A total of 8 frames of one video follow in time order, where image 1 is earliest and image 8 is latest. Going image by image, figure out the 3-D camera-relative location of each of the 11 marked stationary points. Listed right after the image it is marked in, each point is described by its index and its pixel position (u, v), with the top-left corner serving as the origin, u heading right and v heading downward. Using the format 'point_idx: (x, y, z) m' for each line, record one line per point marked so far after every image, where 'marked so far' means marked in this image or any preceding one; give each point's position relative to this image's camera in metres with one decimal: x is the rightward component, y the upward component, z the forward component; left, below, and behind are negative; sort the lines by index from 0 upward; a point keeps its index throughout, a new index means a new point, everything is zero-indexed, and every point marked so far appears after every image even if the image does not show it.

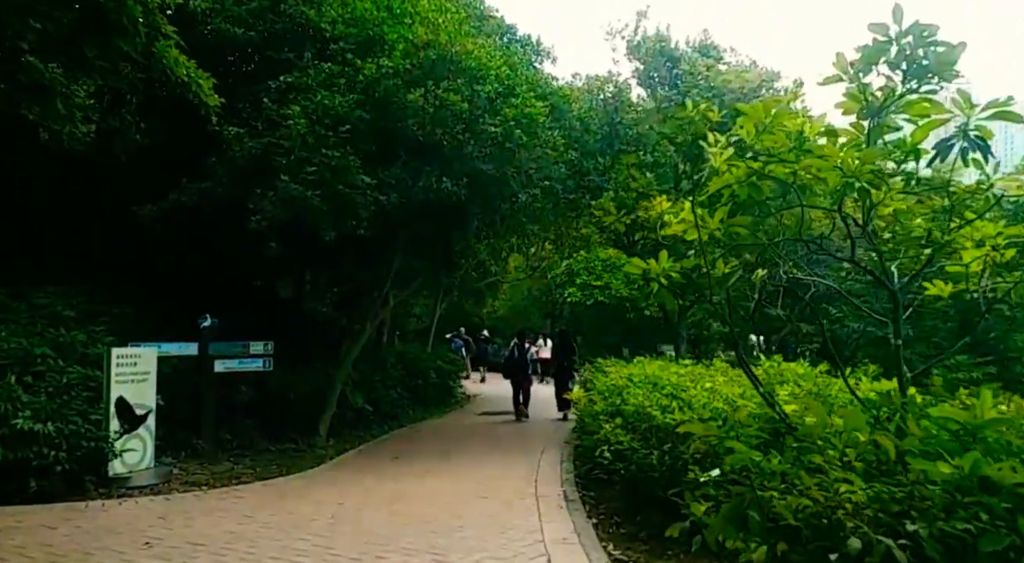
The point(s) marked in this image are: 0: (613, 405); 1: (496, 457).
0: (+1.0, -1.2, +7.9) m
1: (-0.2, -2.3, +11.0) m
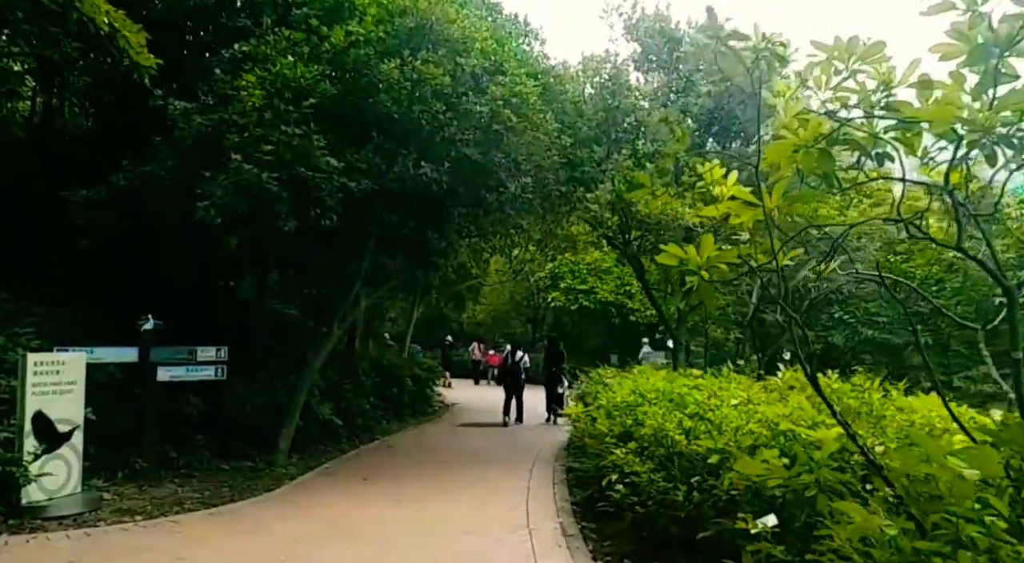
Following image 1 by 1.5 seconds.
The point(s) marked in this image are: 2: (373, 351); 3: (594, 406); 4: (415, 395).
0: (+0.9, -1.1, +6.7) m
1: (-0.4, -2.3, +9.7) m
2: (-3.0, -1.5, +18.0) m
3: (+0.8, -1.2, +8.1) m
4: (-2.0, -2.4, +17.6) m
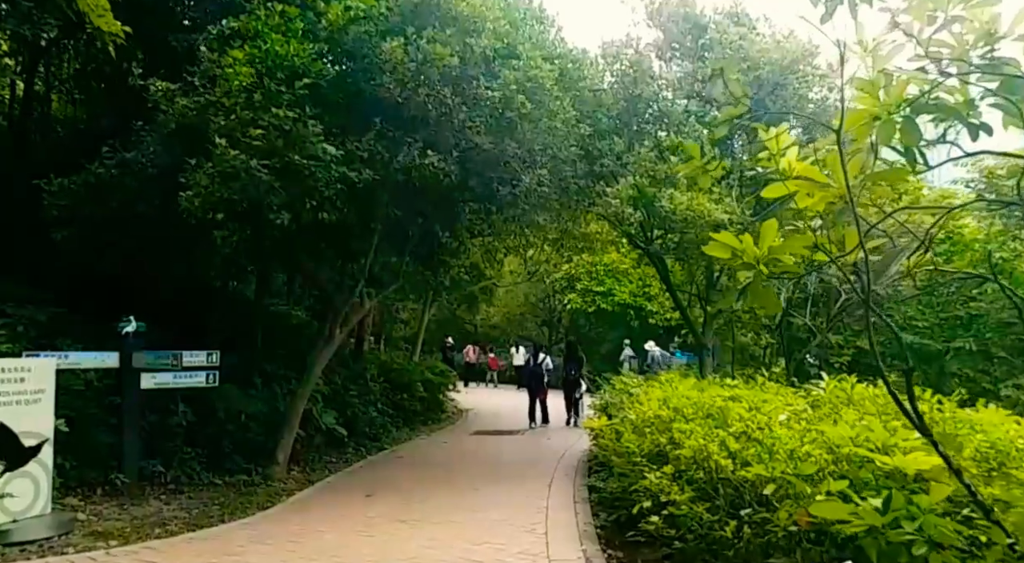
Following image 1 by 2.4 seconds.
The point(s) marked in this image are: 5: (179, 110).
0: (+1.0, -1.1, +5.8) m
1: (-0.2, -2.3, +8.9) m
2: (-2.7, -1.5, +17.2) m
3: (+1.0, -1.2, +7.3) m
4: (-1.8, -2.4, +16.8) m
5: (-3.5, +1.8, +8.7) m
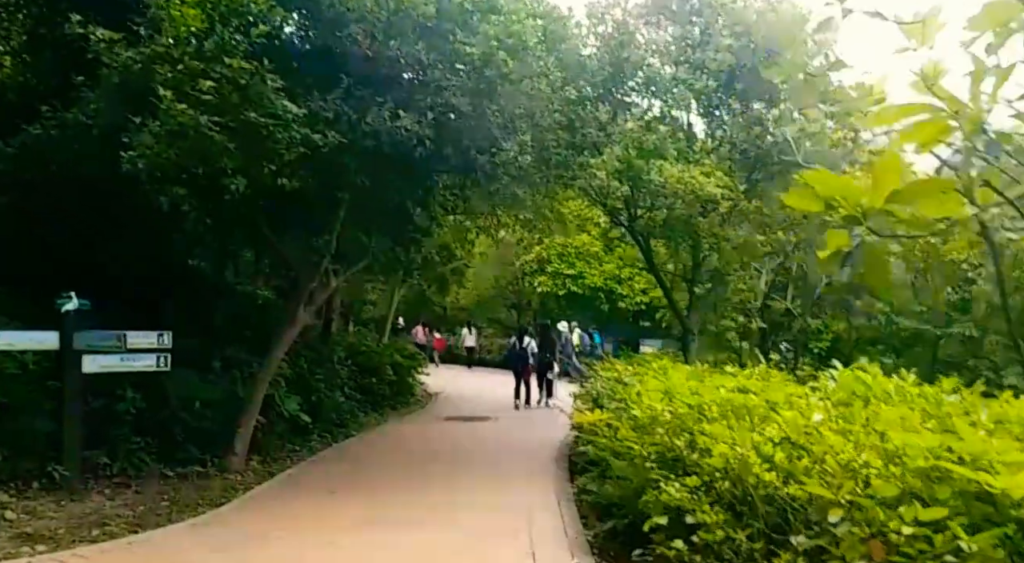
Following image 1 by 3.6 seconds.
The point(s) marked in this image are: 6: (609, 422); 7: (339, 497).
0: (+0.9, -1.0, +5.2) m
1: (-0.4, -2.0, +8.2) m
2: (-3.2, -1.1, +16.3) m
3: (+0.8, -1.0, +6.6) m
4: (-2.3, -2.0, +16.0) m
5: (-3.6, +2.0, +7.8) m
6: (+0.8, -1.1, +6.5) m
7: (-1.6, -2.0, +7.9) m
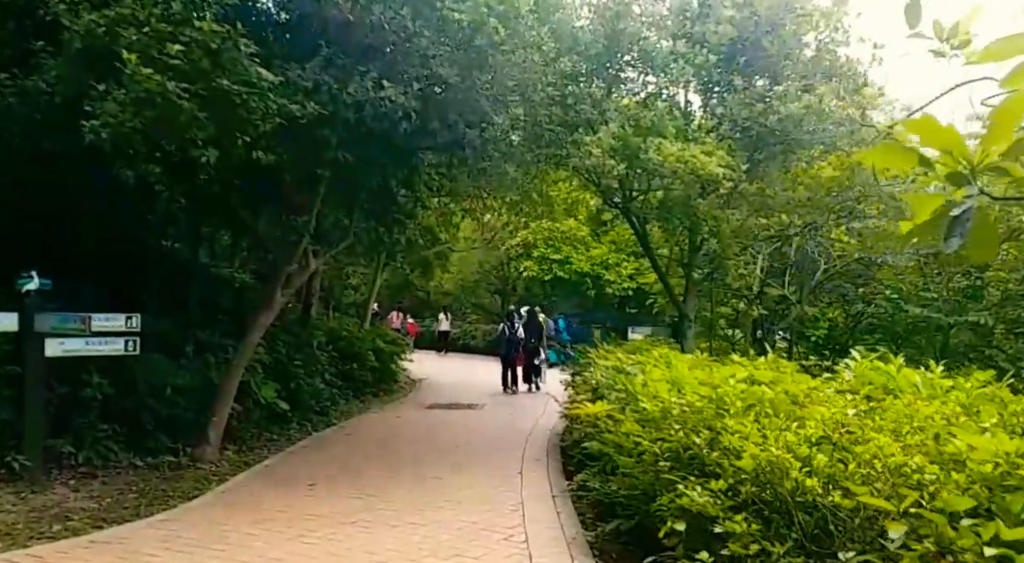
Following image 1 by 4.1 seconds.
0: (+0.9, -0.9, +4.7) m
1: (-0.5, -1.8, +7.7) m
2: (-3.5, -0.7, +15.8) m
3: (+0.8, -0.9, +6.1) m
4: (-2.5, -1.7, +15.5) m
5: (-3.7, +2.2, +7.2) m
6: (+0.7, -0.9, +6.1) m
7: (-1.7, -1.9, +7.4) m
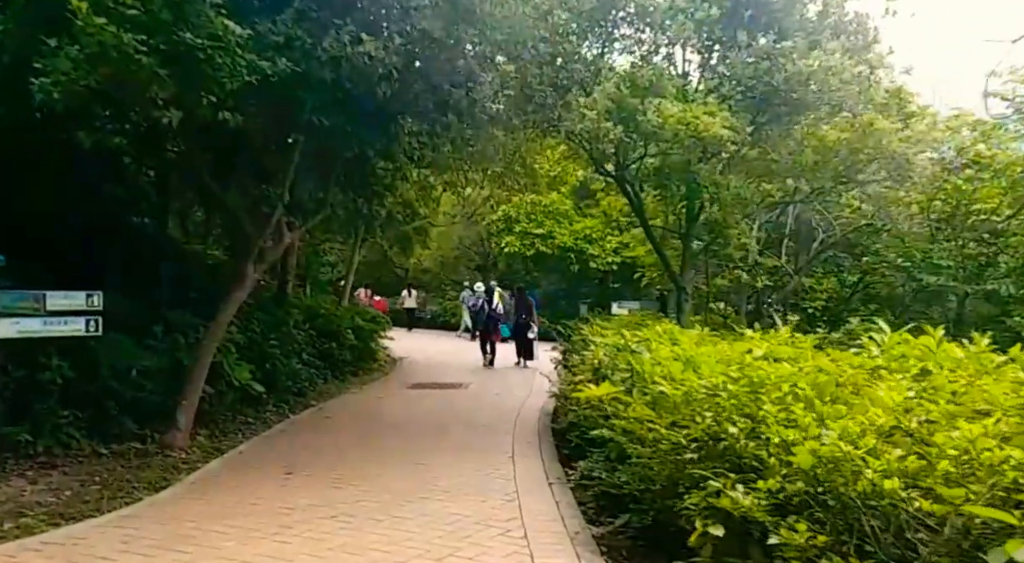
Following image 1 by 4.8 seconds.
0: (+0.9, -0.7, +4.2) m
1: (-0.6, -1.6, +7.2) m
2: (-3.7, -0.3, +15.2) m
3: (+0.8, -0.7, +5.6) m
4: (-2.8, -1.2, +14.9) m
5: (-3.7, +2.4, +6.5) m
6: (+0.7, -0.7, +5.5) m
7: (-1.8, -1.6, +6.9) m
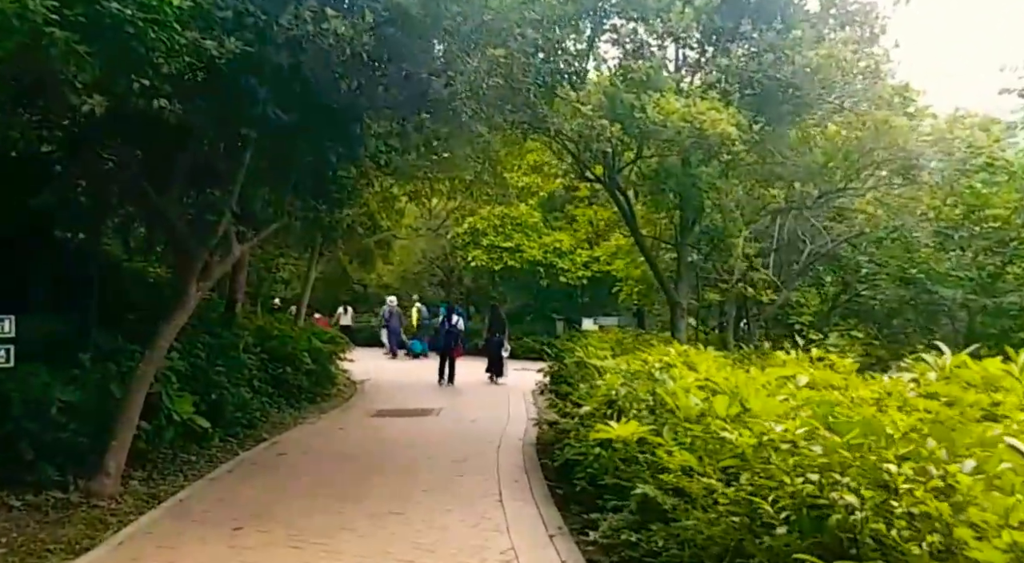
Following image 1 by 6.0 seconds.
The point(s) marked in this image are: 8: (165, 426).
0: (+1.0, -0.7, +3.2) m
1: (-0.6, -1.7, +6.1) m
2: (-4.2, -0.6, +13.9) m
3: (+0.8, -0.8, +4.6) m
4: (-3.2, -1.5, +13.7) m
5: (-3.8, +2.3, +5.3) m
6: (+0.7, -0.8, +4.5) m
7: (-1.8, -1.8, +5.7) m
8: (-3.4, -1.4, +8.2) m
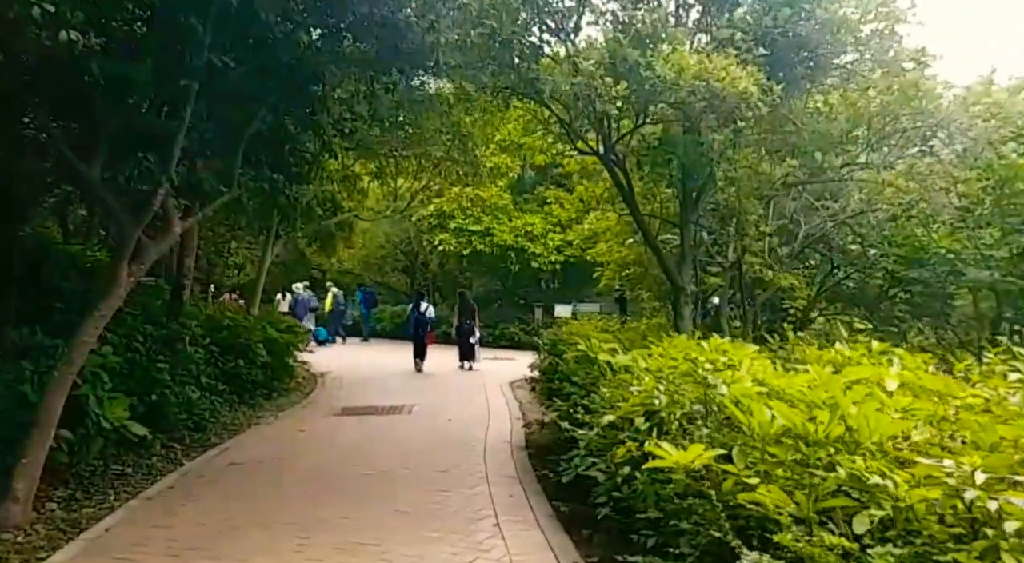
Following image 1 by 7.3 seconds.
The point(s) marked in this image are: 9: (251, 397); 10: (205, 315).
0: (+1.1, -0.7, +2.2) m
1: (-0.6, -1.6, +5.0) m
2: (-4.6, -0.4, +12.7) m
3: (+0.8, -0.7, +3.6) m
4: (-3.6, -1.3, +12.5) m
5: (-3.7, +2.4, +4.0) m
6: (+0.8, -0.7, +3.5) m
7: (-1.8, -1.7, +4.6) m
8: (-3.5, -1.3, +6.9) m
9: (-3.6, -1.6, +11.7) m
10: (-4.3, -0.5, +11.9) m
